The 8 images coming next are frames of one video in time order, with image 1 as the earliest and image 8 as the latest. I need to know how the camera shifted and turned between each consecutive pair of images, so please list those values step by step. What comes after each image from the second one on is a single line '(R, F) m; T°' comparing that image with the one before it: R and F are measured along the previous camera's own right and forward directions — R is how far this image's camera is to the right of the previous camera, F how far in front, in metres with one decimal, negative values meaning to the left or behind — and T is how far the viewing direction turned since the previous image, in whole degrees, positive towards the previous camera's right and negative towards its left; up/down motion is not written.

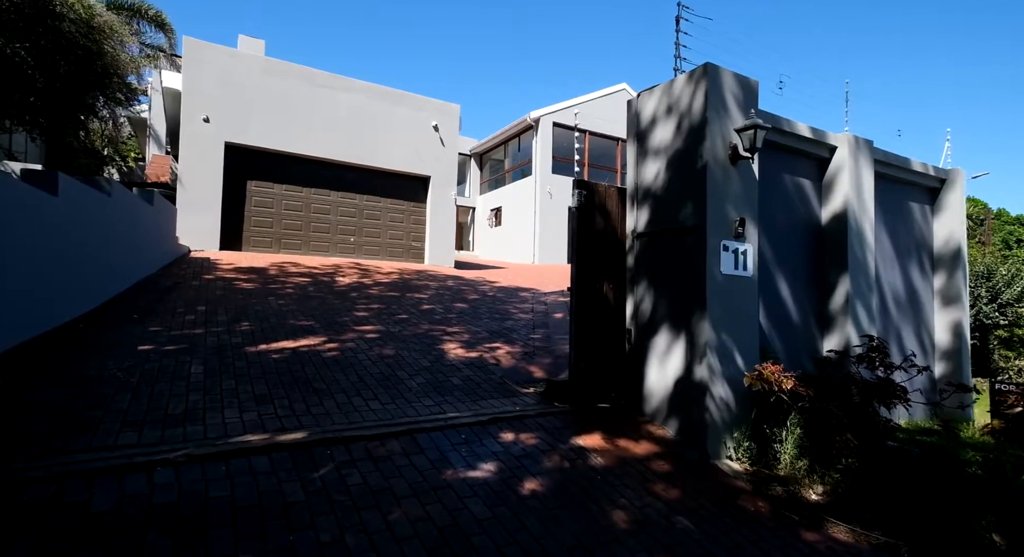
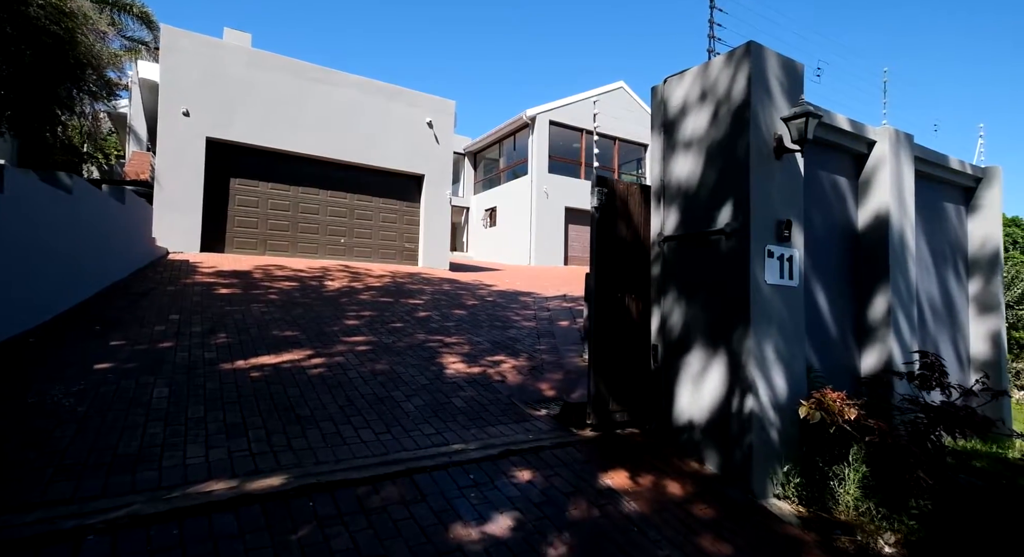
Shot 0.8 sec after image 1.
(-0.2, +0.6) m; +1°
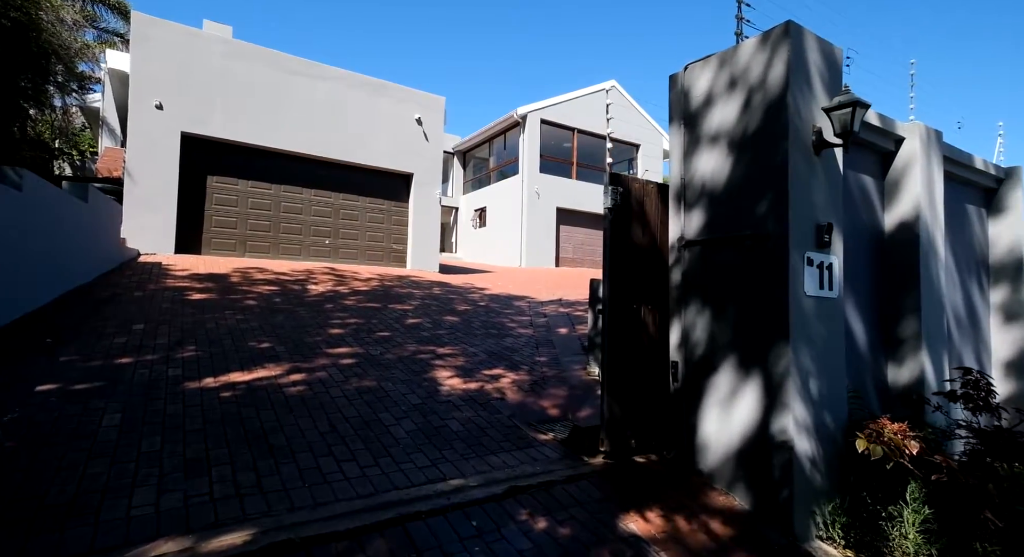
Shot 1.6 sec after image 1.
(-0.1, +0.5) m; +1°
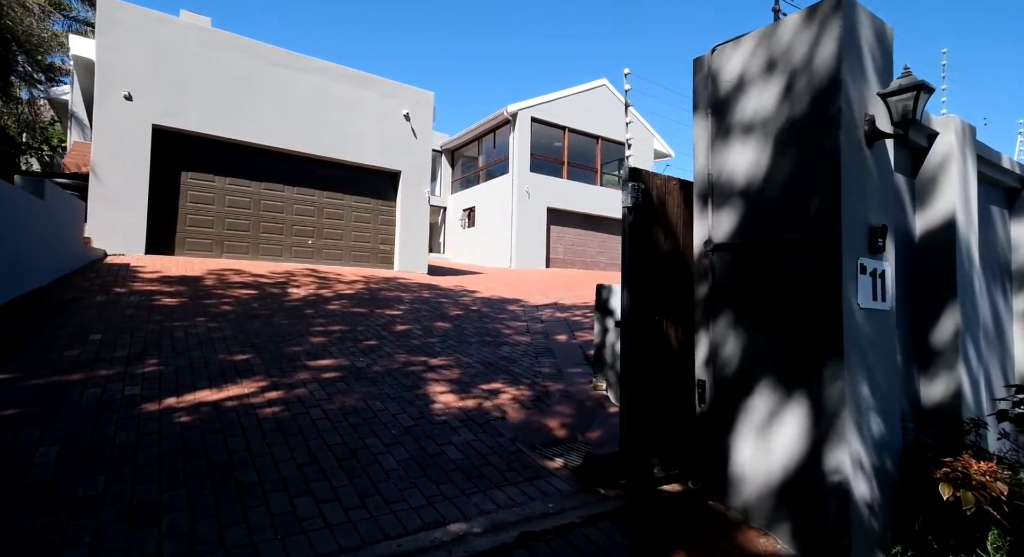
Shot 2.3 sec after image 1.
(-0.1, +0.5) m; +1°
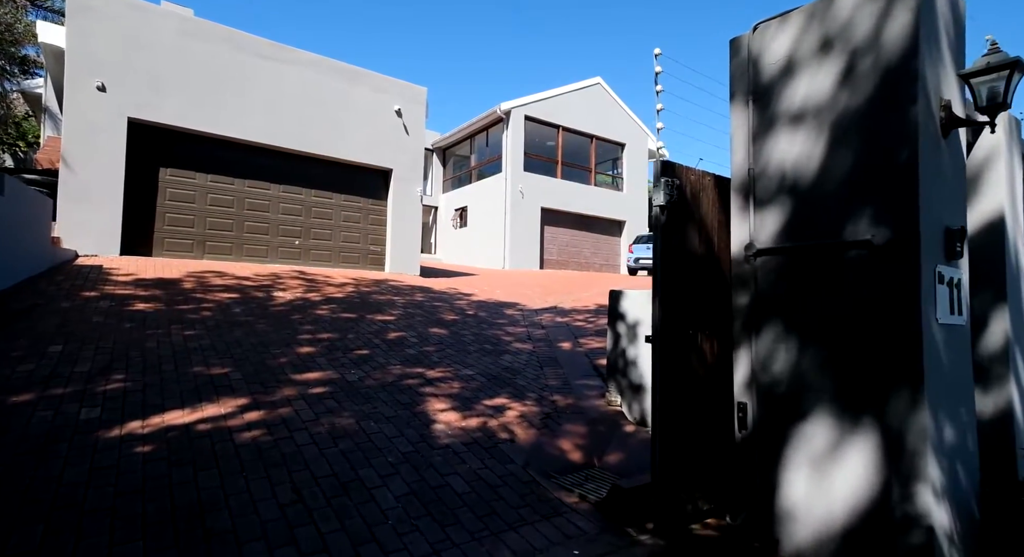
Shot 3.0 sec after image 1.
(-0.1, +0.4) m; +1°
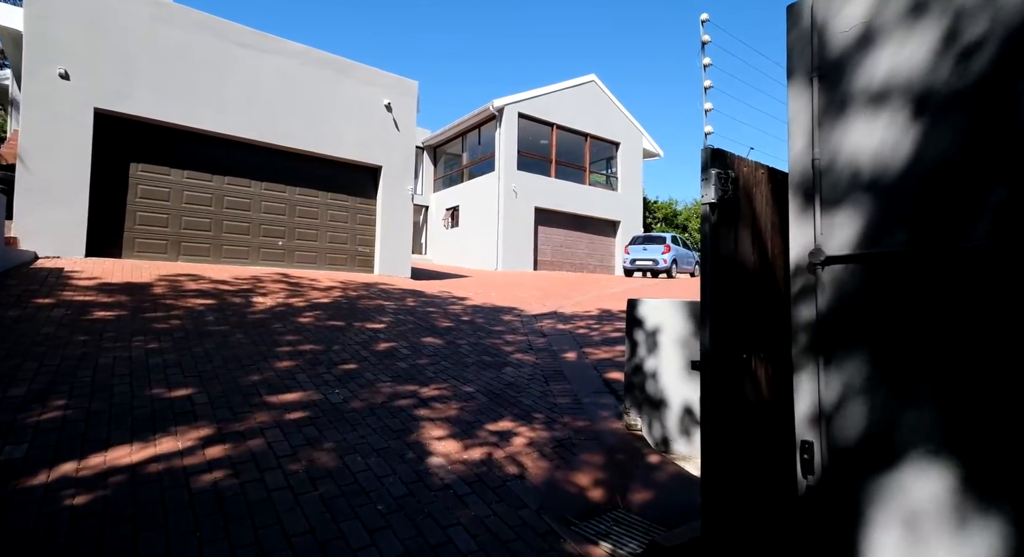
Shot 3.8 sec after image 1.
(-0.1, +0.5) m; +1°
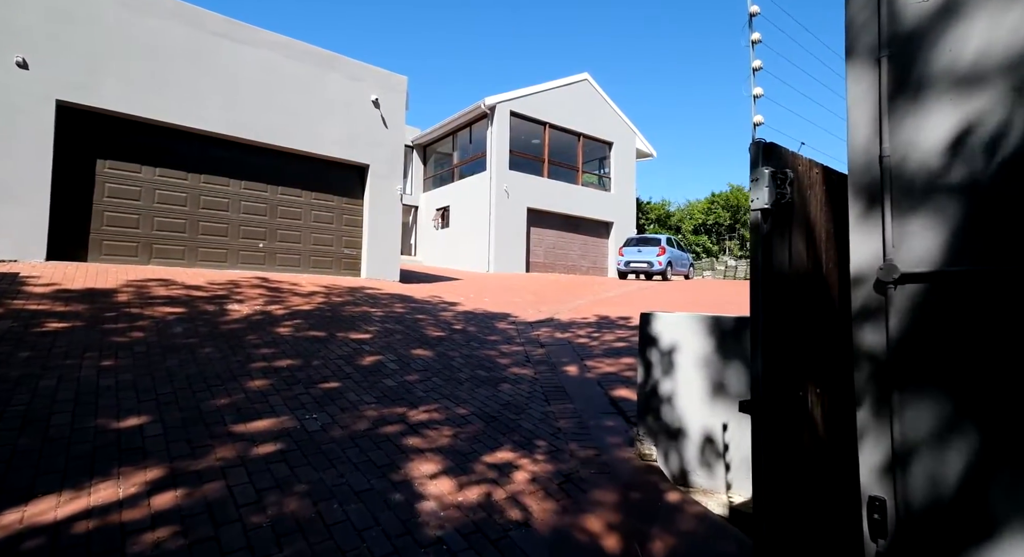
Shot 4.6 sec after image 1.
(-0.1, +0.5) m; +1°
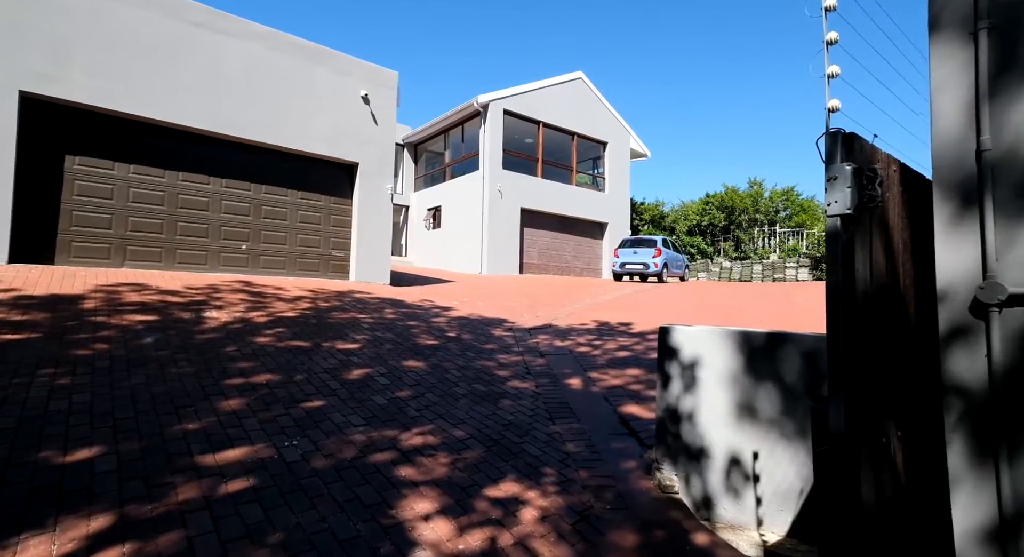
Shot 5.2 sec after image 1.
(-0.1, +0.4) m; +1°
